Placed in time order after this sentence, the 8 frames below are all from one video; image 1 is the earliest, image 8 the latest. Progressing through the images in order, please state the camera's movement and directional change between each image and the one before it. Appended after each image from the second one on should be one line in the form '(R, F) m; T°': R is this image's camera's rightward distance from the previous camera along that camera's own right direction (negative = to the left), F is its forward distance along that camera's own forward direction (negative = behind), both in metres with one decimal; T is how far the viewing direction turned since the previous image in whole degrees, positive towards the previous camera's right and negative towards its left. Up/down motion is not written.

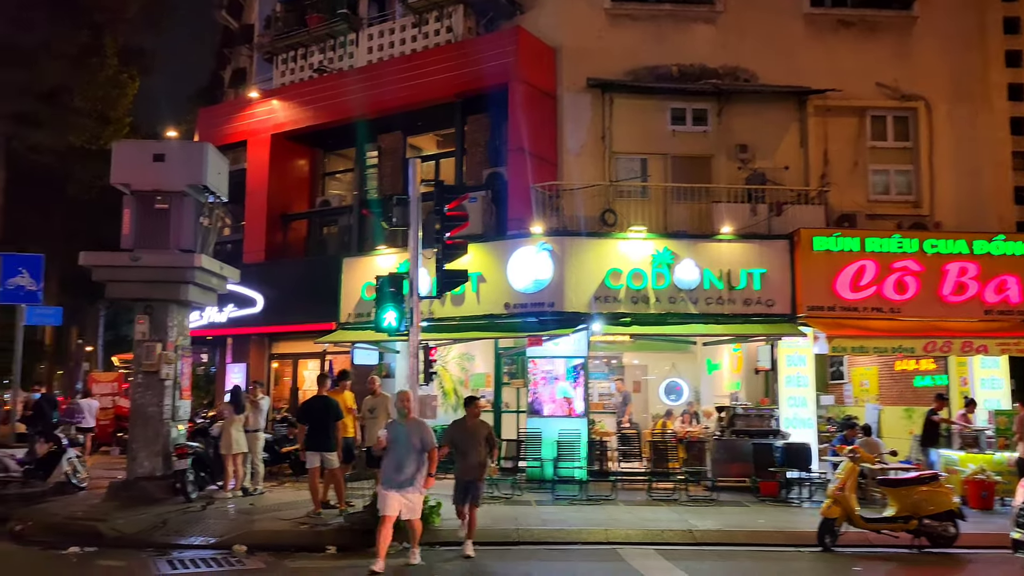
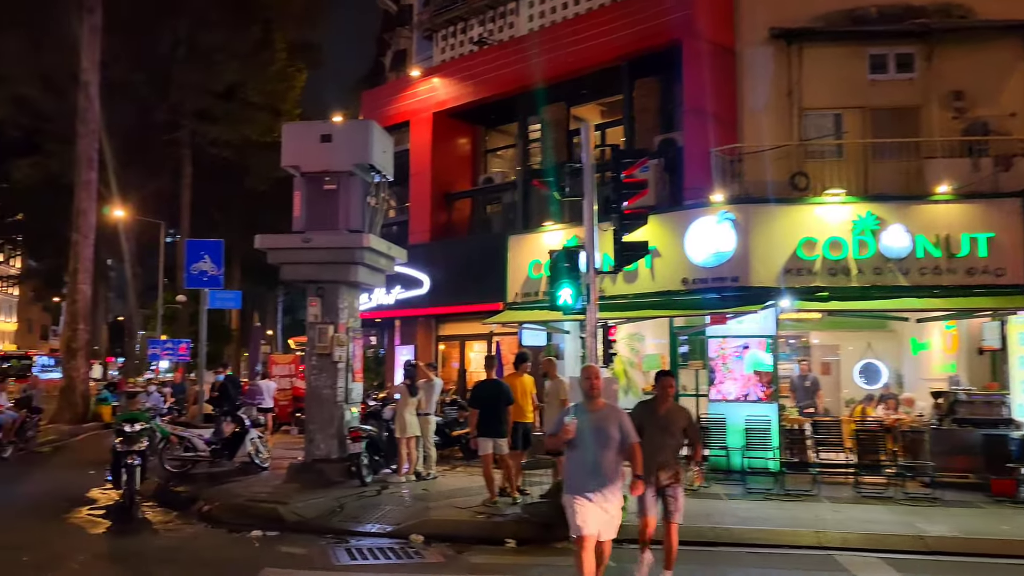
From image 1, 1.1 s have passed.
(-0.4, +0.8) m; -11°
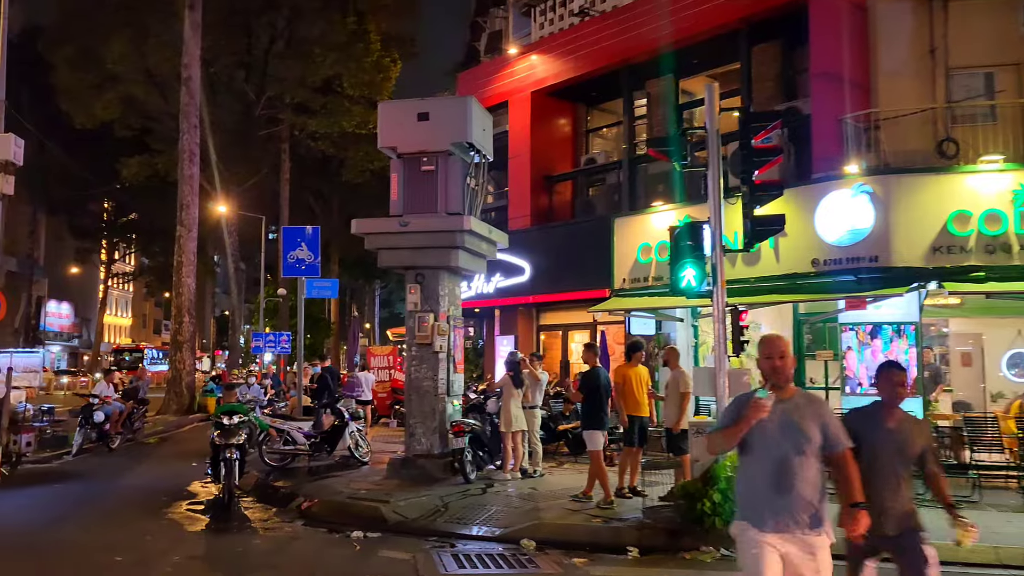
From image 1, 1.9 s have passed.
(-0.3, +0.8) m; -6°
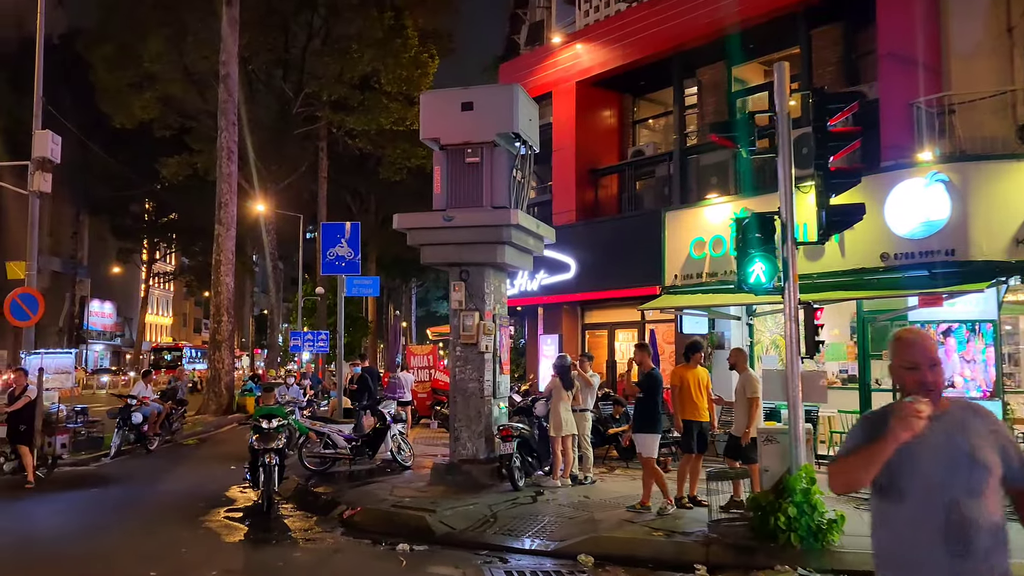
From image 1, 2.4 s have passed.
(-0.2, +0.6) m; -2°
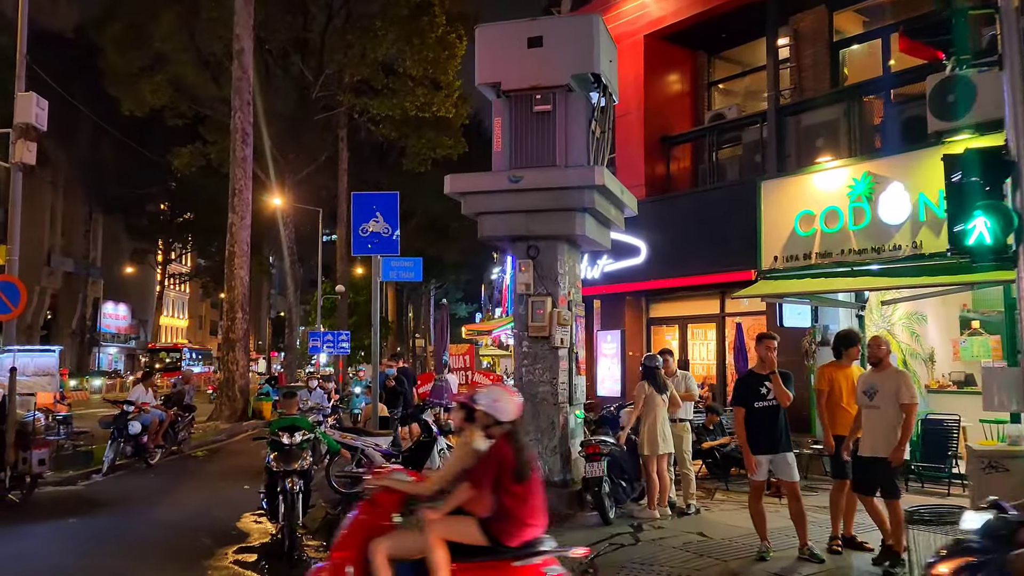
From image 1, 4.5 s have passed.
(-0.7, +2.3) m; -1°
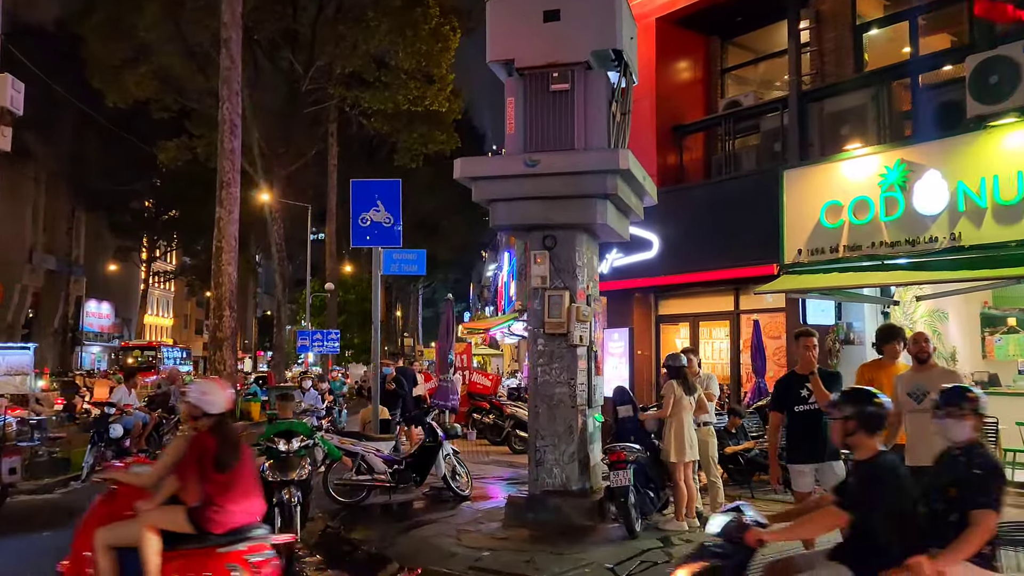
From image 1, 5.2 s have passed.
(-0.3, +0.7) m; +1°
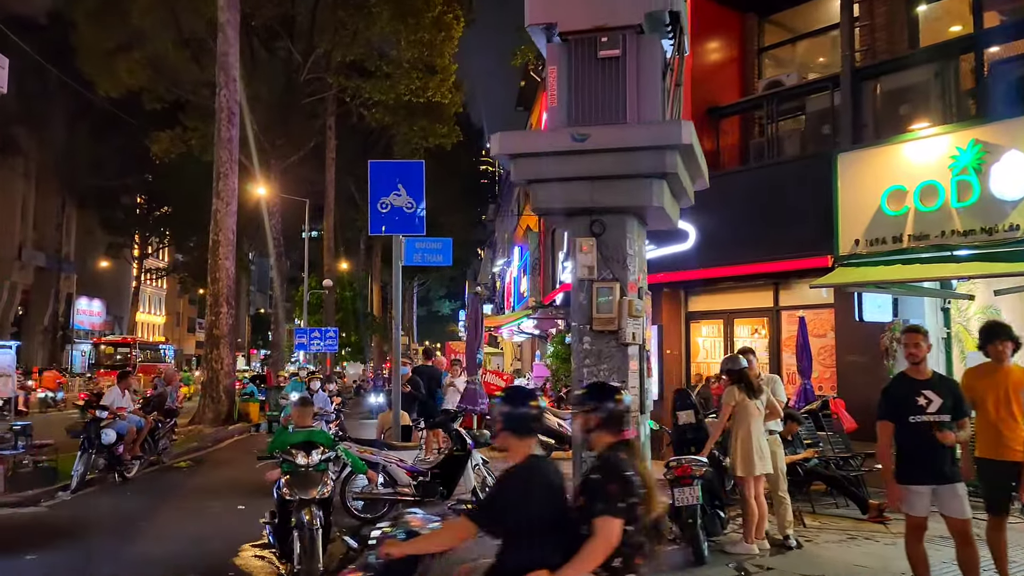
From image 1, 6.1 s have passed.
(-0.5, +0.9) m; 0°
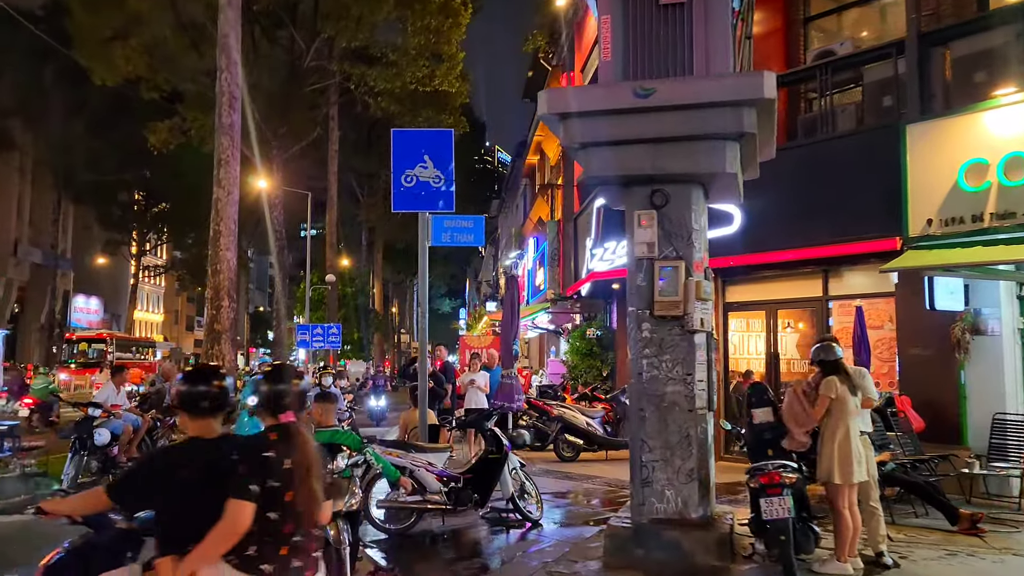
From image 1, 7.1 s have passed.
(-0.4, +1.0) m; 0°
